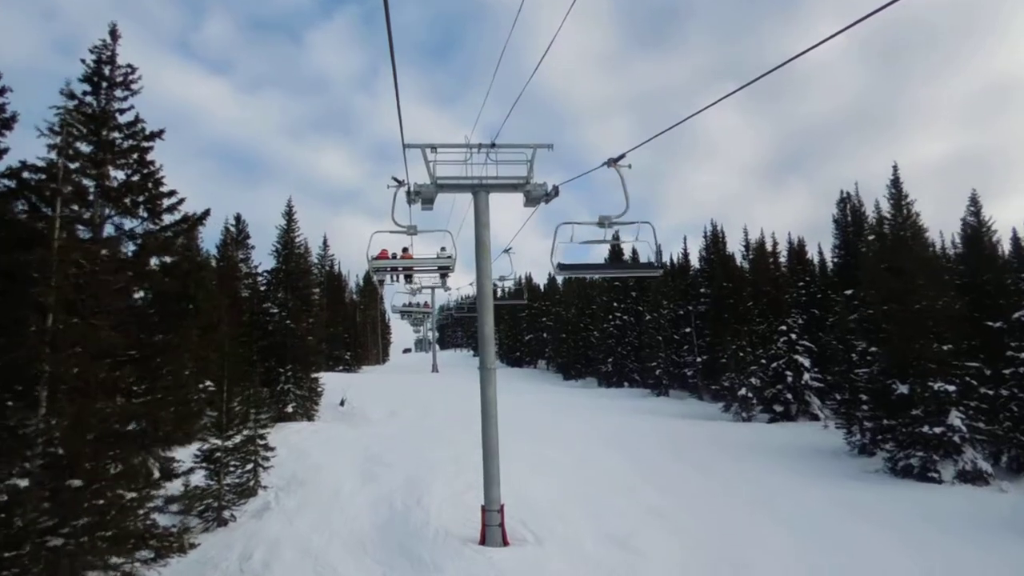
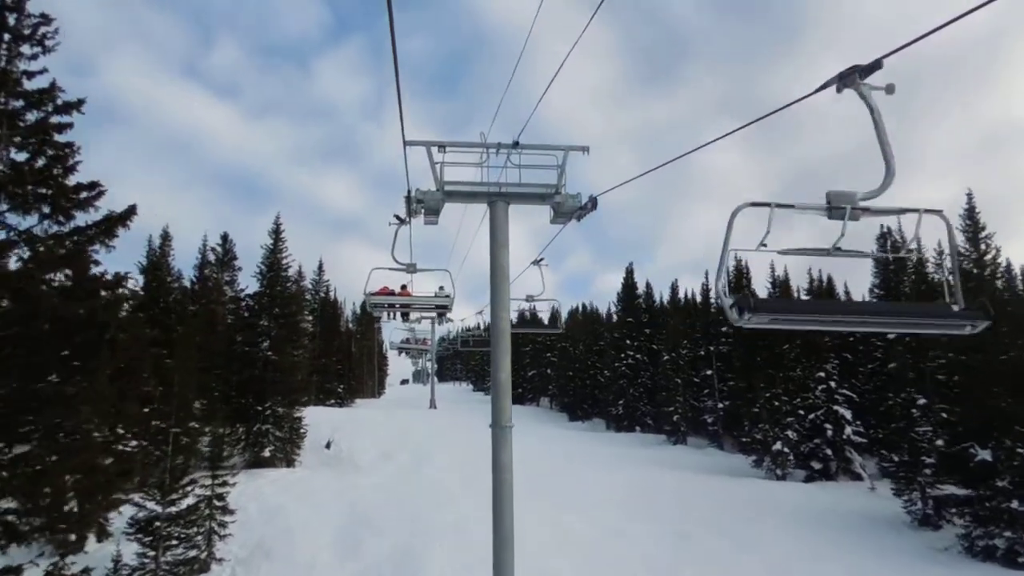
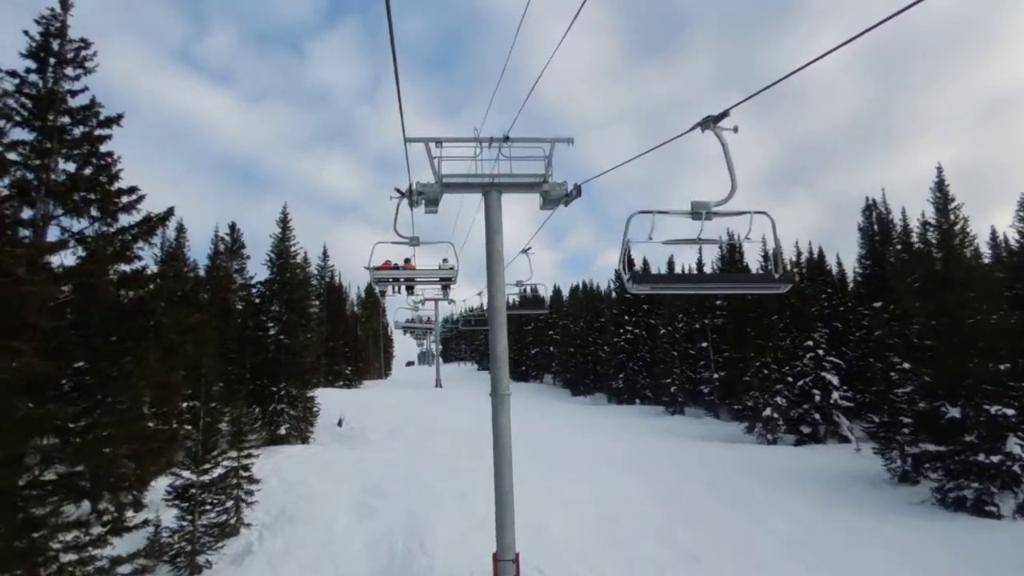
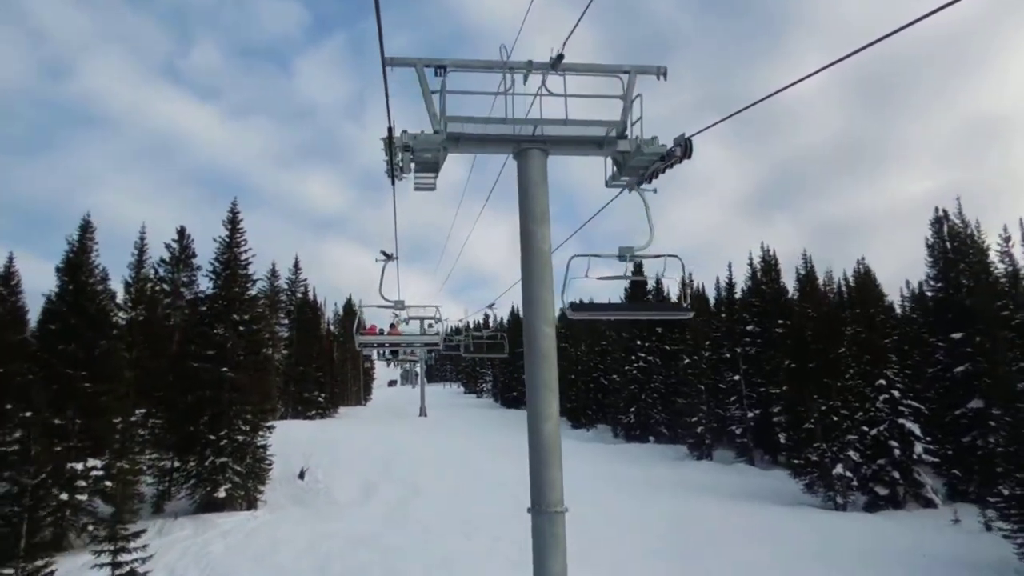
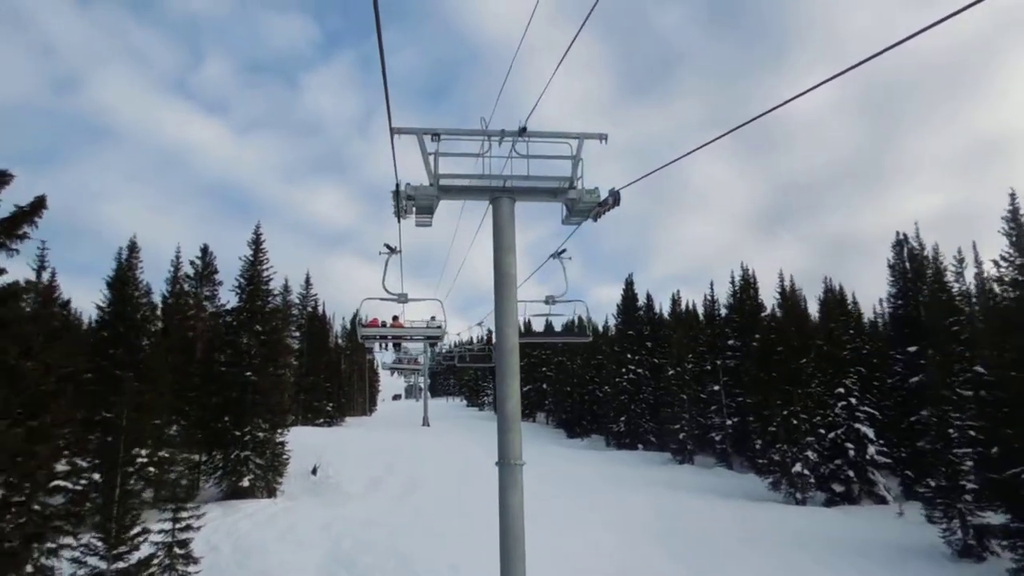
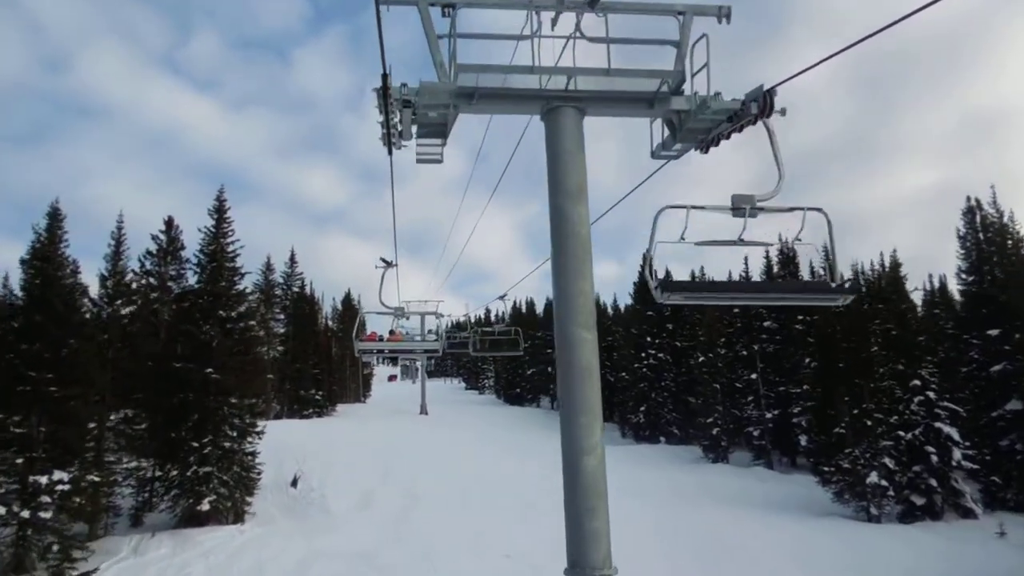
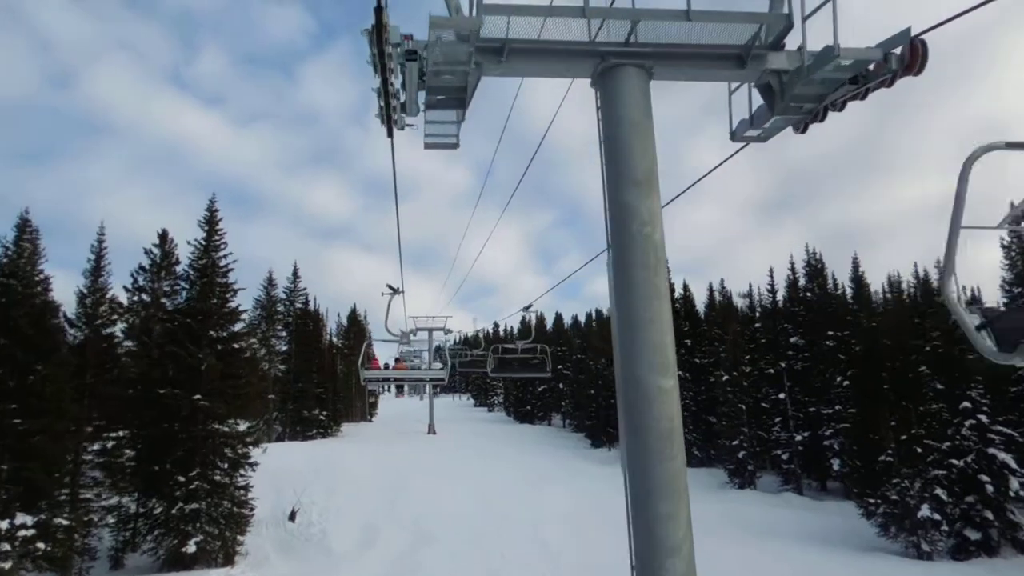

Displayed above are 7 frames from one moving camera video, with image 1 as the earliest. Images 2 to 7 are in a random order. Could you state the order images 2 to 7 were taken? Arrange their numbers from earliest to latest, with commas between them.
3, 2, 5, 4, 6, 7
